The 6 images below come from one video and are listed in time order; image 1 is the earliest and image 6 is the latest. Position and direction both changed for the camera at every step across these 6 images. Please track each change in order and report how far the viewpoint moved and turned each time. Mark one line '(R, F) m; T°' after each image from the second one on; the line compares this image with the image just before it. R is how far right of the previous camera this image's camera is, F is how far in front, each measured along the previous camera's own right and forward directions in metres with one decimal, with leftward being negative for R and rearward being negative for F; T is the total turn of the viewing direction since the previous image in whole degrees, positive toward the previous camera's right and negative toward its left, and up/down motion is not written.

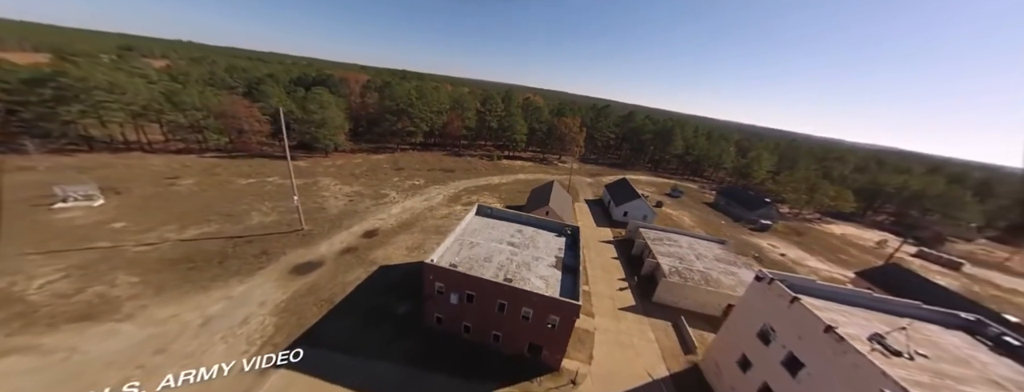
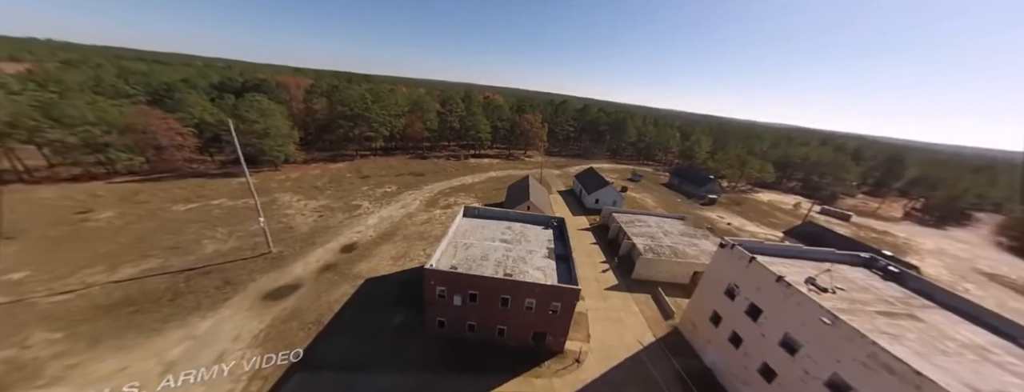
(-1.4, -0.4) m; +8°
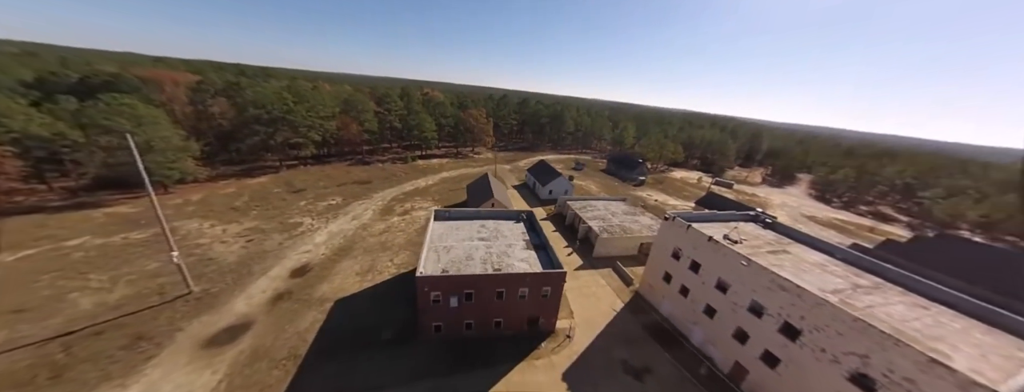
(-1.9, -0.5) m; +12°
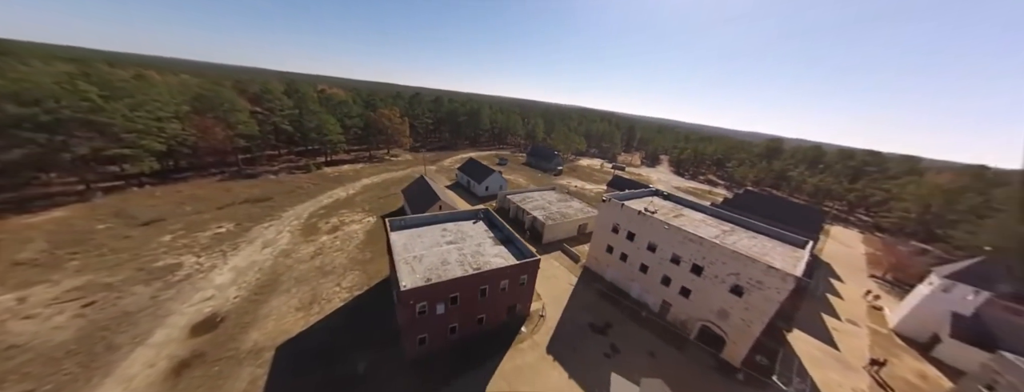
(-2.8, -0.2) m; +18°
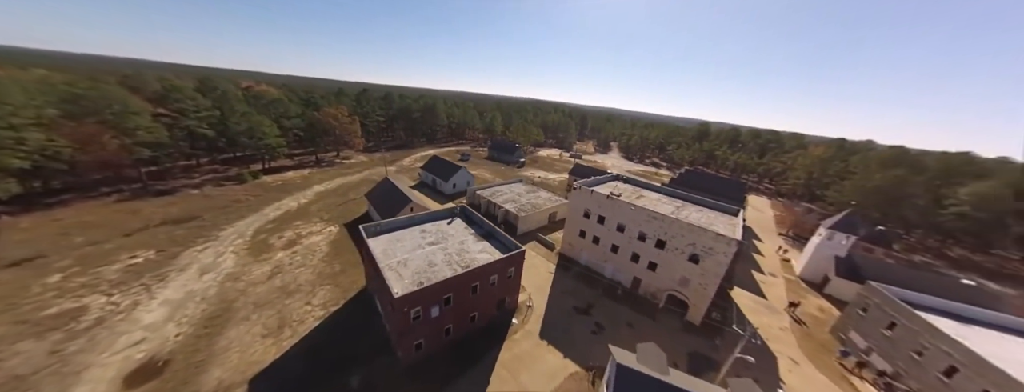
(-1.2, -0.2) m; +9°
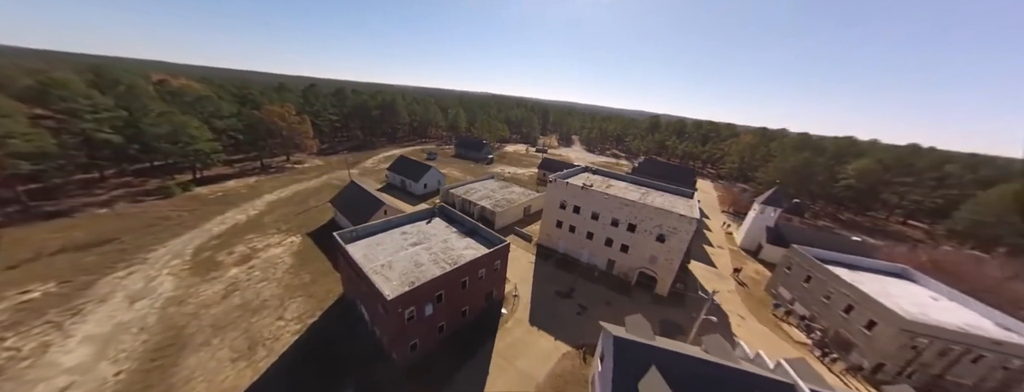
(-1.0, -0.4) m; +7°
